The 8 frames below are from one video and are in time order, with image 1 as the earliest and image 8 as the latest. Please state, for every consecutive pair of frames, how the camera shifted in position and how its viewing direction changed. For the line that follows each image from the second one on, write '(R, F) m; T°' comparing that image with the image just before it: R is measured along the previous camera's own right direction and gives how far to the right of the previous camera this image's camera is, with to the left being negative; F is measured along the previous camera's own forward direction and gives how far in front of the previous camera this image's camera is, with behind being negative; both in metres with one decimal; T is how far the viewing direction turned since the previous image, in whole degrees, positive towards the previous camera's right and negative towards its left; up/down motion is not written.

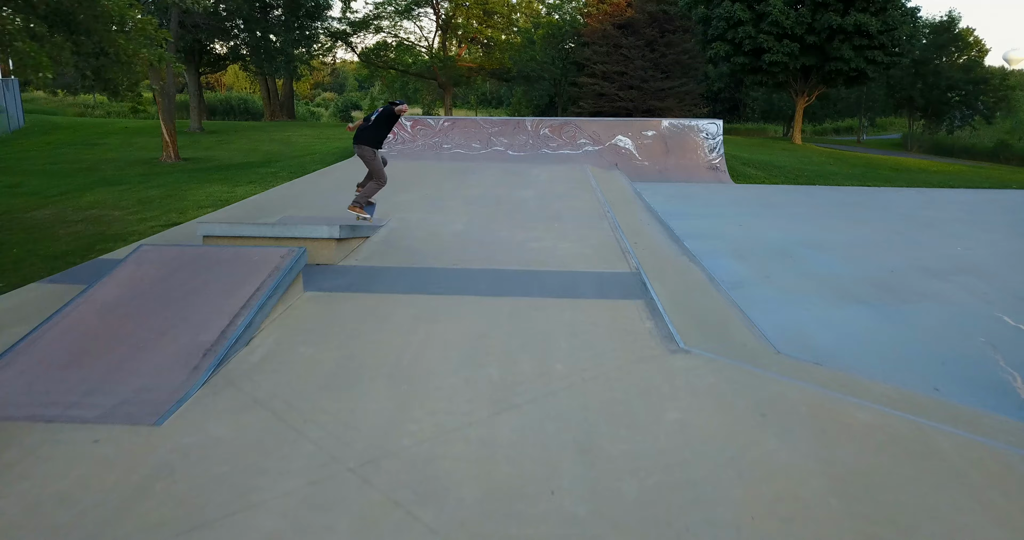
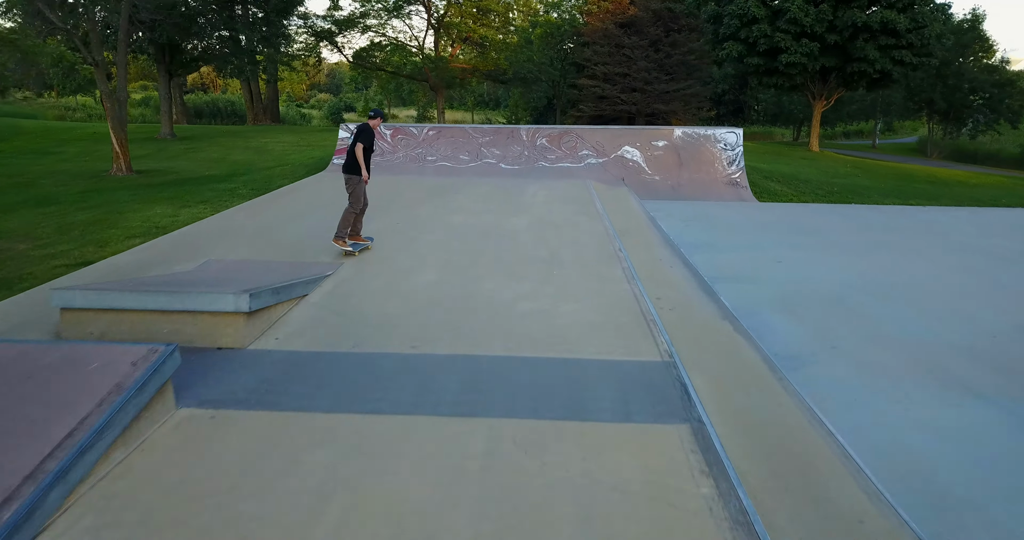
(+0.1, +1.3) m; 0°
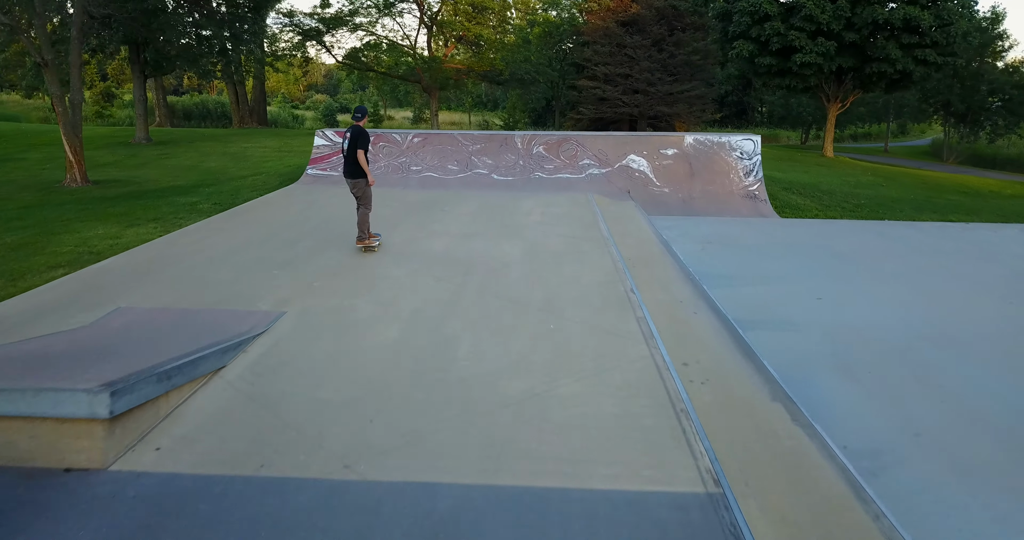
(+0.1, +1.0) m; 0°
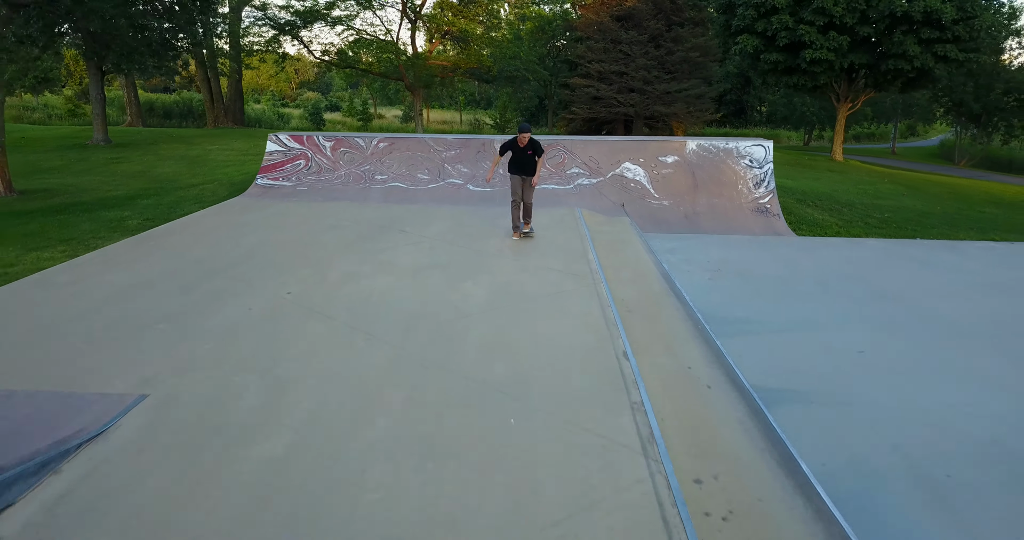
(+0.2, +1.1) m; 0°
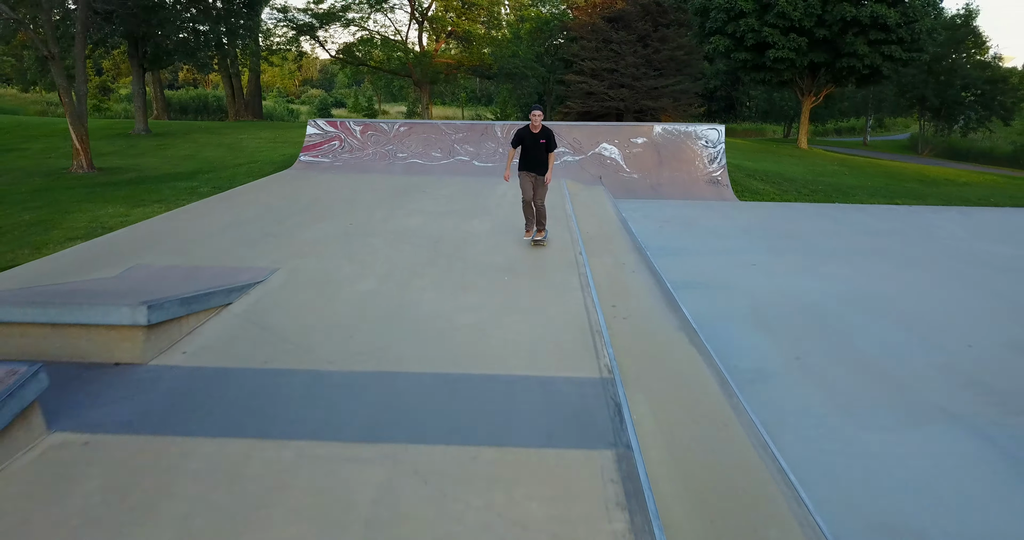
(0.0, -1.8) m; 0°
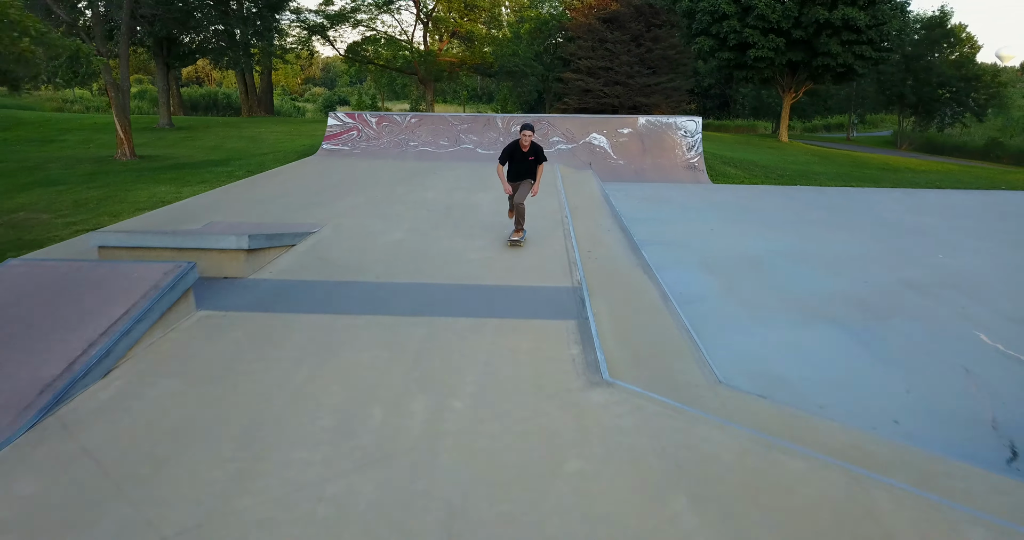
(0.0, -1.2) m; 0°
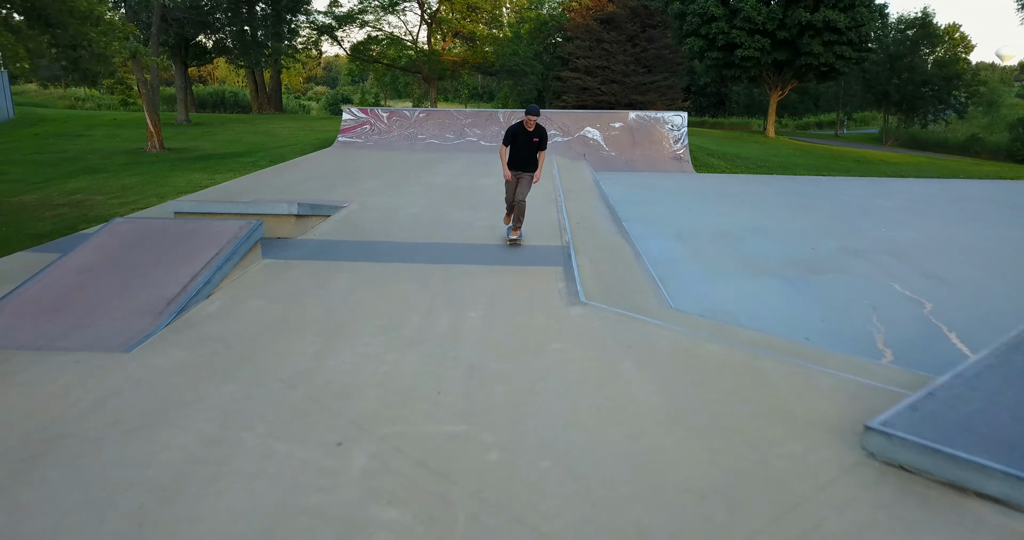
(0.0, -1.0) m; 0°
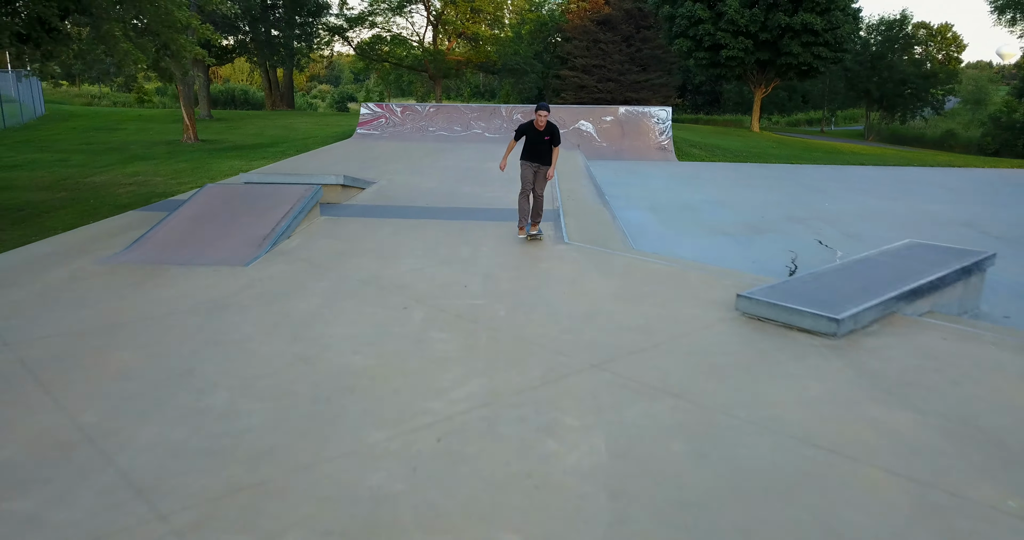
(0.0, -1.3) m; 0°
